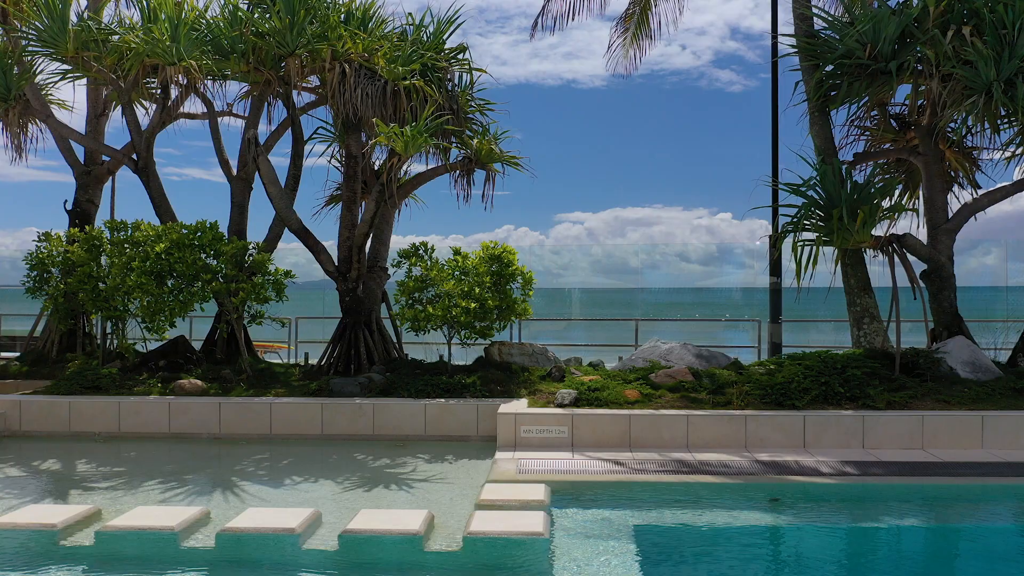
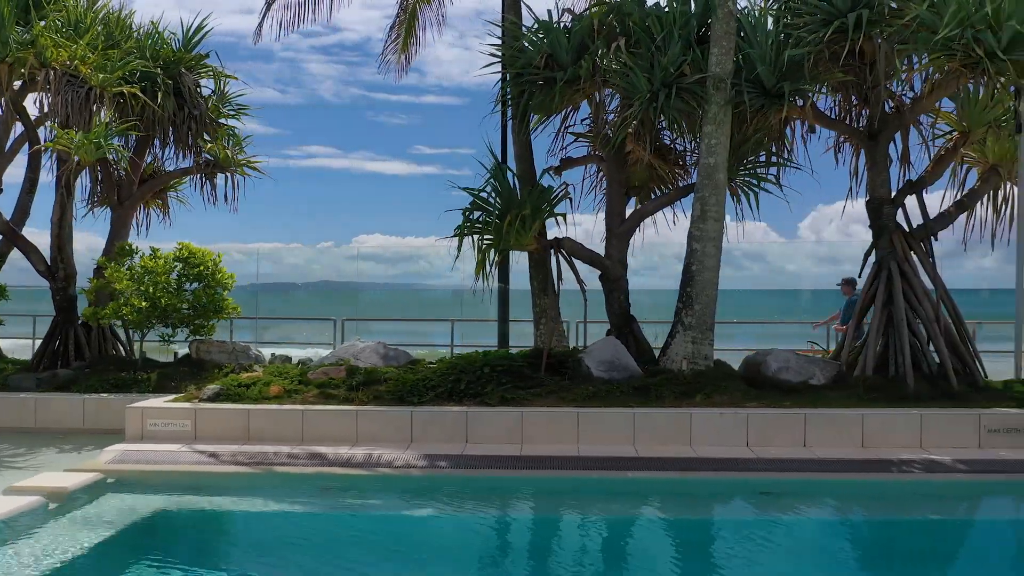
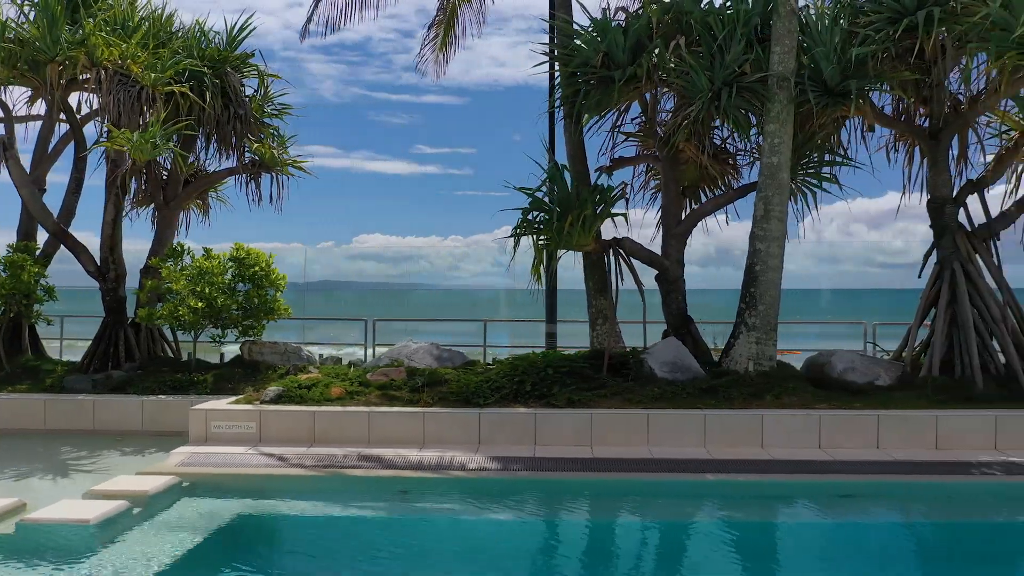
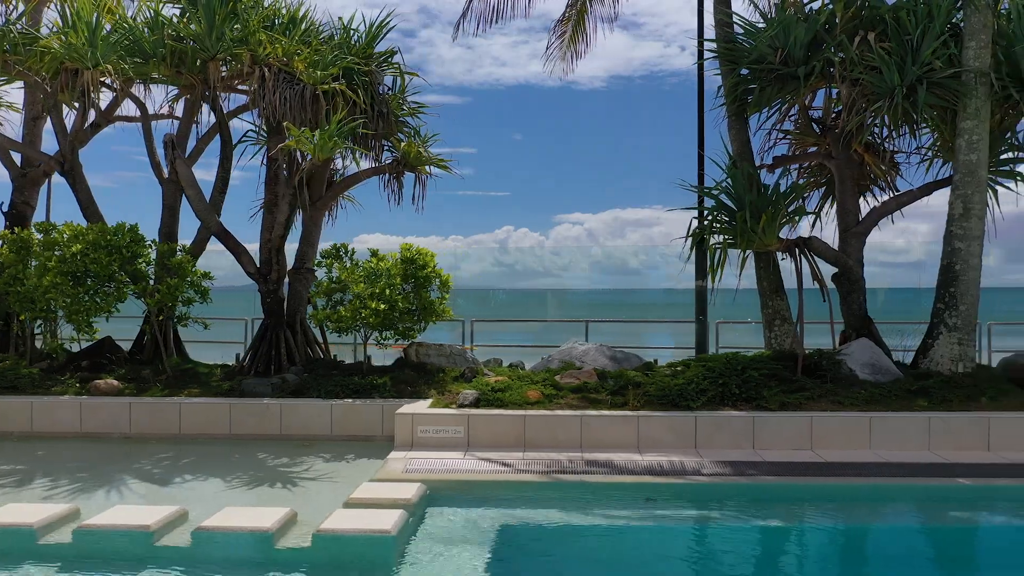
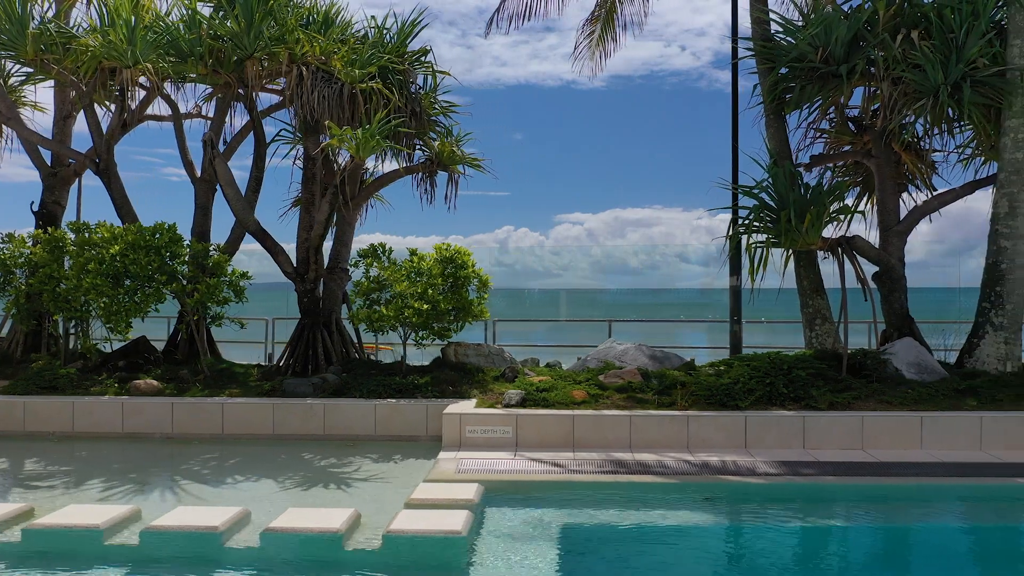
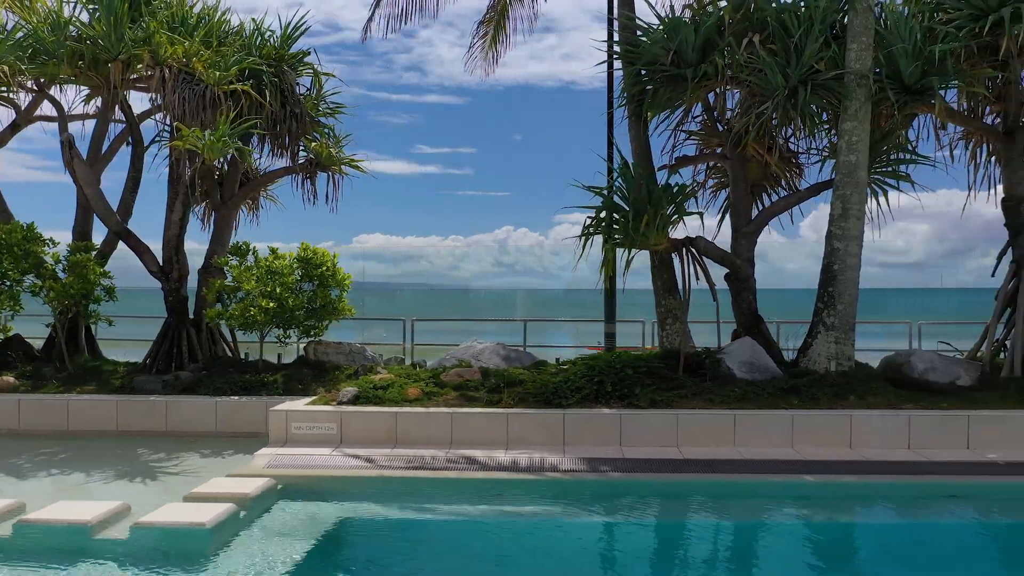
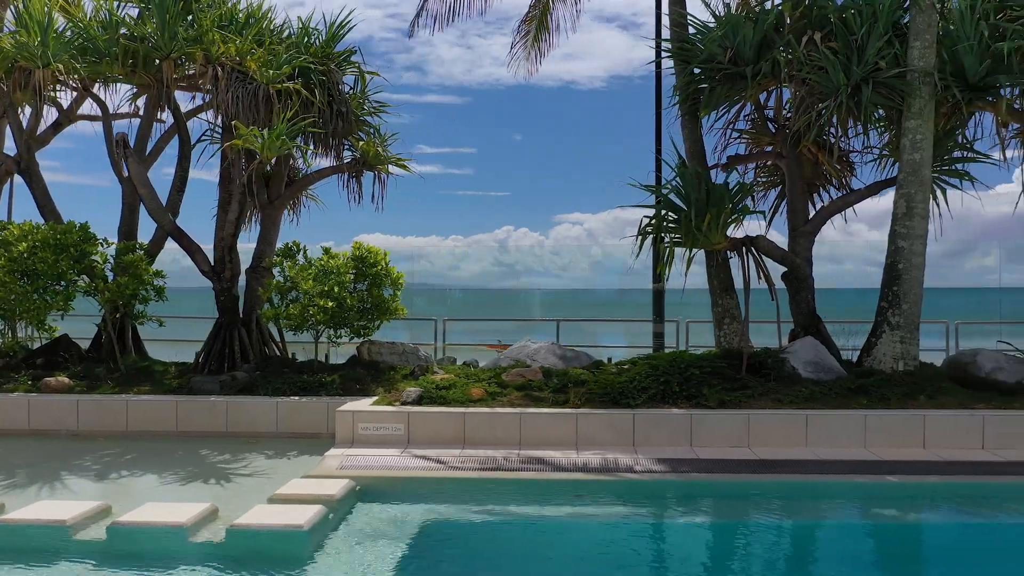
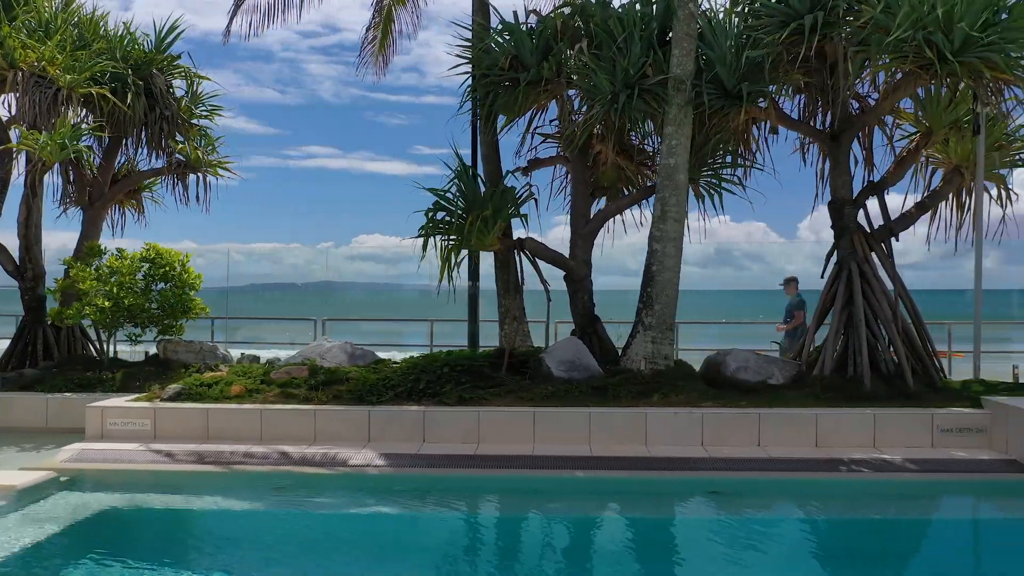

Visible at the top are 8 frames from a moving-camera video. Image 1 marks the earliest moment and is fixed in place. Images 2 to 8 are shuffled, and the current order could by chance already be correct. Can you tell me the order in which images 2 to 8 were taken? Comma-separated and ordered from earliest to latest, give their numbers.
5, 4, 7, 6, 3, 2, 8
